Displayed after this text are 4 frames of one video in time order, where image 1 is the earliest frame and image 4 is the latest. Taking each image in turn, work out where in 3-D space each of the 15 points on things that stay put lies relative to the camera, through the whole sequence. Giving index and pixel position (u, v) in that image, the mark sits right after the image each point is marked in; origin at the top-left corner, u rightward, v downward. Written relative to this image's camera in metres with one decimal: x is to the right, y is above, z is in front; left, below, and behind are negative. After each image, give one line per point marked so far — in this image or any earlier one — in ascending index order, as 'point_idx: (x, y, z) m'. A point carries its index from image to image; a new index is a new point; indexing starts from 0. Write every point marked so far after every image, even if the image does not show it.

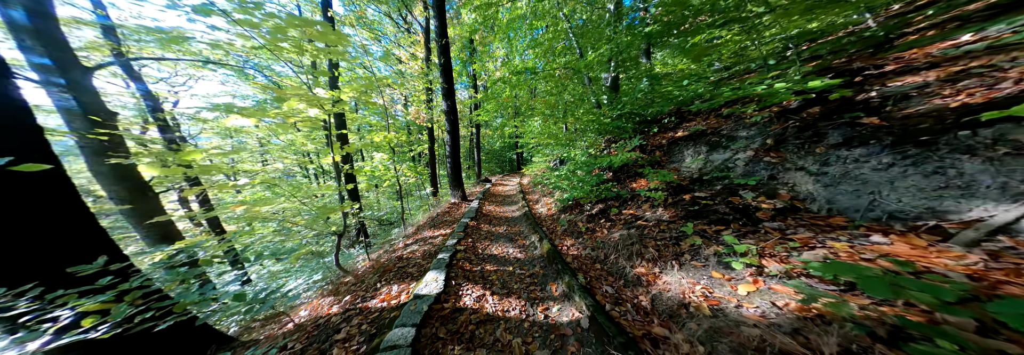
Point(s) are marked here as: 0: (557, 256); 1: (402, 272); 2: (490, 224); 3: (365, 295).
0: (+0.6, -1.0, +2.5) m
1: (-1.5, -1.3, +2.7) m
2: (-0.5, -1.1, +4.6) m
3: (-1.8, -1.4, +2.4) m
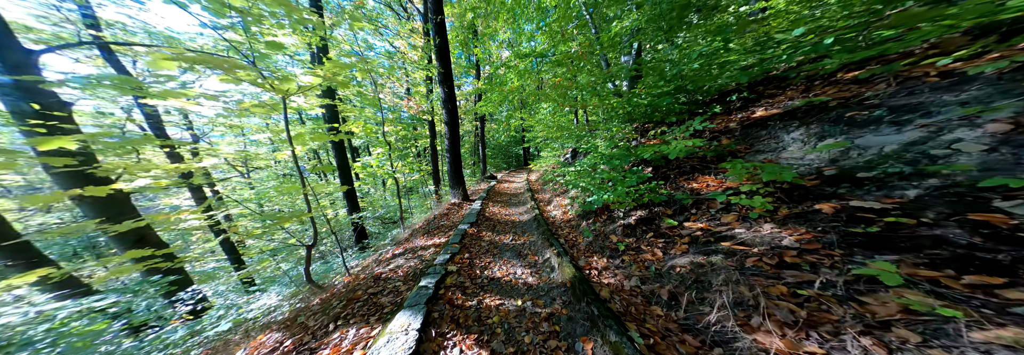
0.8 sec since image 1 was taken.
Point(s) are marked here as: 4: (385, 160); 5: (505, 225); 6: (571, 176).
0: (+0.7, -1.0, +1.7) m
1: (-1.4, -1.3, +2.0) m
2: (-0.4, -1.0, +3.9) m
3: (-1.7, -1.4, +1.7) m
4: (-5.1, +0.7, +7.9) m
5: (-0.1, -1.0, +4.2) m
6: (+1.1, 0.0, +3.6) m
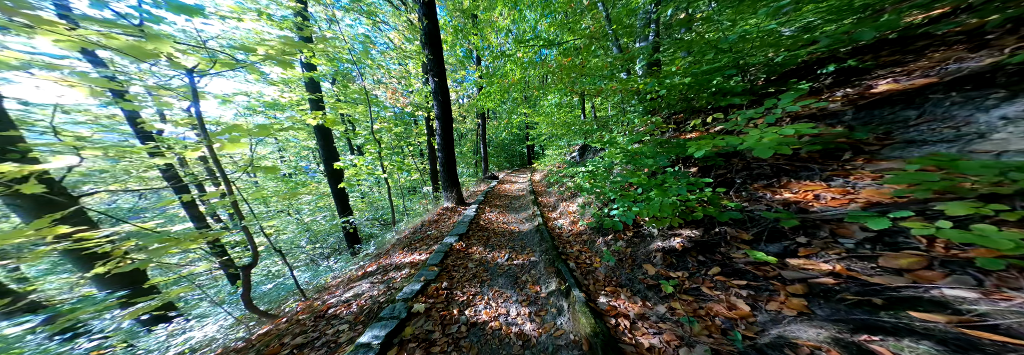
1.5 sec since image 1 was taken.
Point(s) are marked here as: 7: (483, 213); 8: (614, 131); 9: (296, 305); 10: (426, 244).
0: (+0.6, -1.0, +1.0) m
1: (-1.5, -1.3, +1.4) m
2: (-0.4, -1.1, +3.2) m
3: (-1.8, -1.4, +1.0) m
4: (-5.0, +0.7, +7.3) m
5: (-0.2, -1.0, +3.5) m
6: (+1.0, 0.0, +2.9) m
7: (-0.7, -0.8, +4.7) m
8: (+1.8, +0.8, +3.4) m
9: (-2.9, -1.7, +2.7) m
10: (-1.5, -1.1, +3.4) m
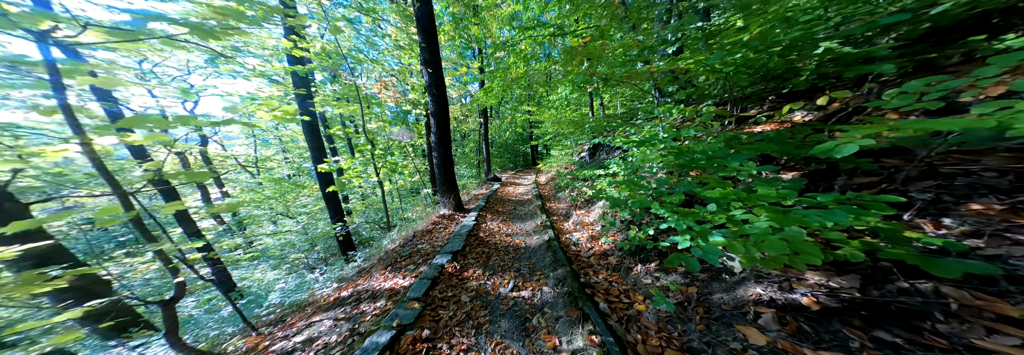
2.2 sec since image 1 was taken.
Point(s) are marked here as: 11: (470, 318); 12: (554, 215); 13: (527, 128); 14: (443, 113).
0: (+0.6, -1.1, +0.4) m
1: (-1.5, -1.4, +0.8) m
2: (-0.4, -1.1, +2.6) m
3: (-1.7, -1.4, +0.4) m
4: (-4.9, +0.6, +6.8) m
5: (-0.1, -1.1, +2.9) m
6: (+1.1, -0.1, +2.3) m
7: (-0.6, -0.9, +4.1) m
8: (+1.8, +0.7, +2.8) m
9: (-2.9, -1.8, +2.1) m
10: (-1.4, -1.2, +2.8) m
11: (-0.4, -1.2, +1.7) m
12: (+0.9, -0.8, +4.3) m
13: (+1.0, +3.4, +13.9) m
14: (-1.6, +1.5, +4.6) m
